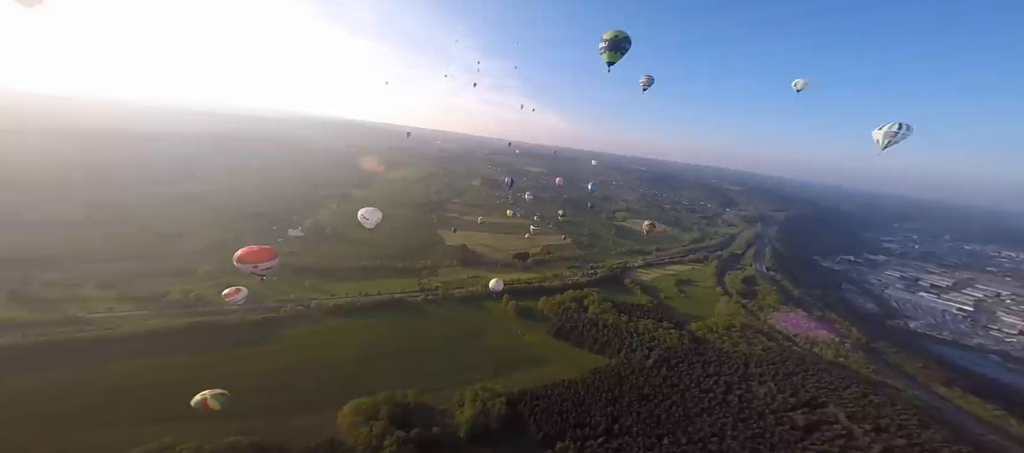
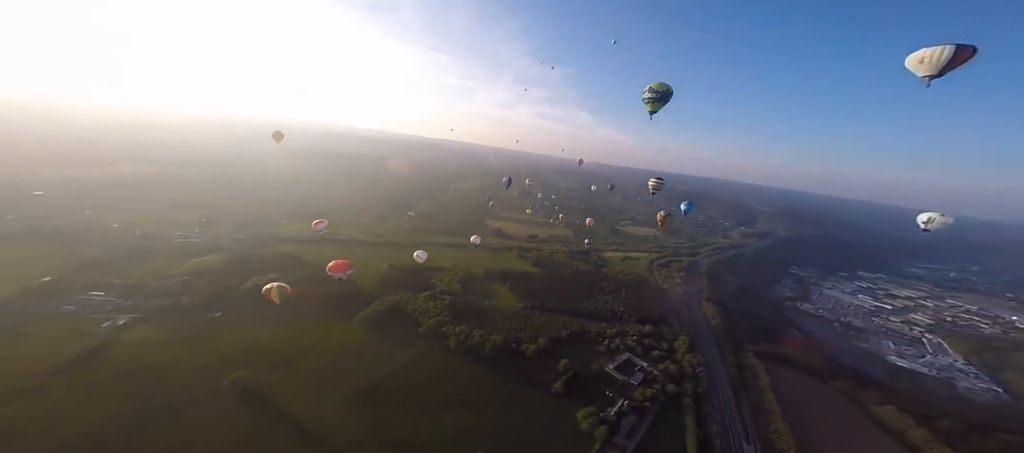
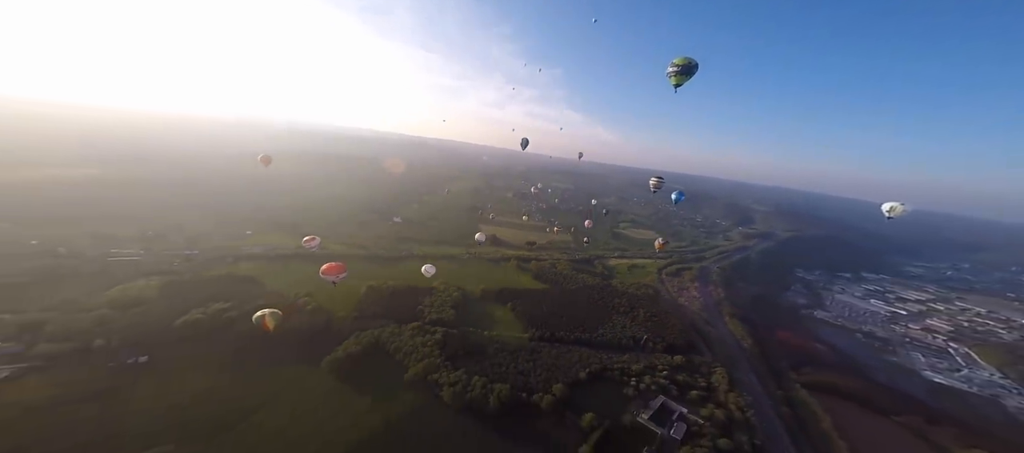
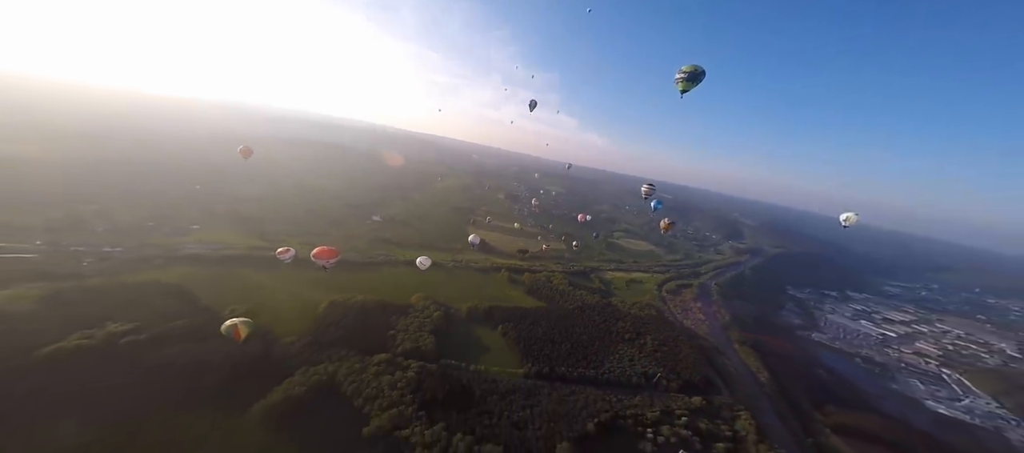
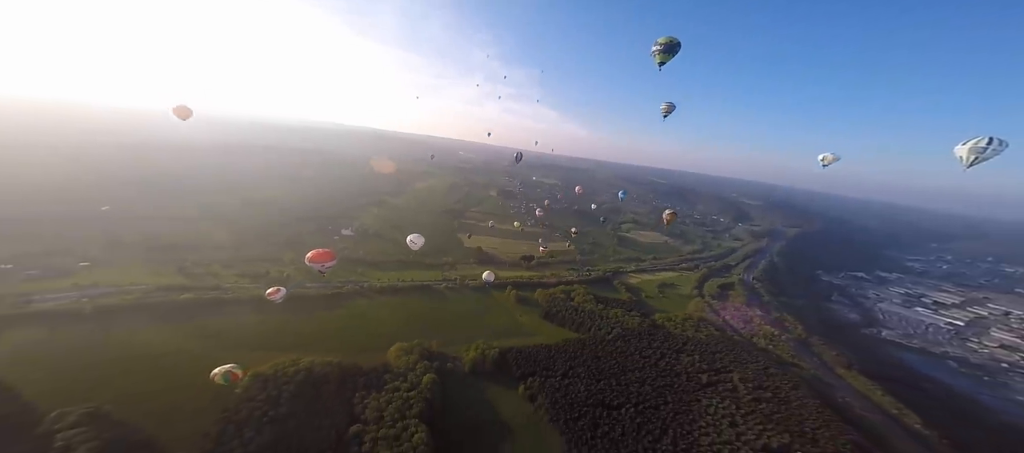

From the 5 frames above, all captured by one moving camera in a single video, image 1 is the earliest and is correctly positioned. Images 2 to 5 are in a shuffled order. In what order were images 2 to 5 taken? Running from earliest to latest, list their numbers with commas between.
5, 4, 3, 2
